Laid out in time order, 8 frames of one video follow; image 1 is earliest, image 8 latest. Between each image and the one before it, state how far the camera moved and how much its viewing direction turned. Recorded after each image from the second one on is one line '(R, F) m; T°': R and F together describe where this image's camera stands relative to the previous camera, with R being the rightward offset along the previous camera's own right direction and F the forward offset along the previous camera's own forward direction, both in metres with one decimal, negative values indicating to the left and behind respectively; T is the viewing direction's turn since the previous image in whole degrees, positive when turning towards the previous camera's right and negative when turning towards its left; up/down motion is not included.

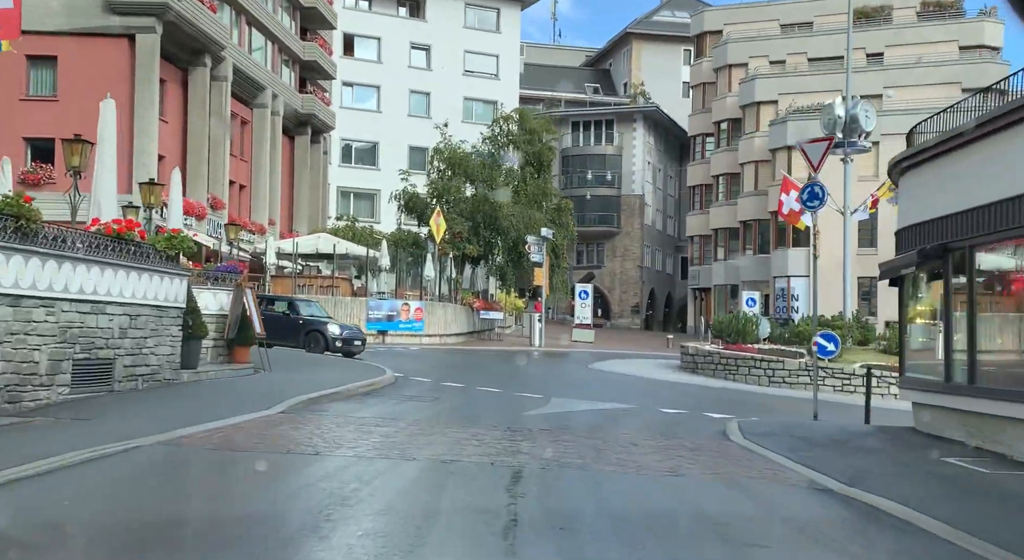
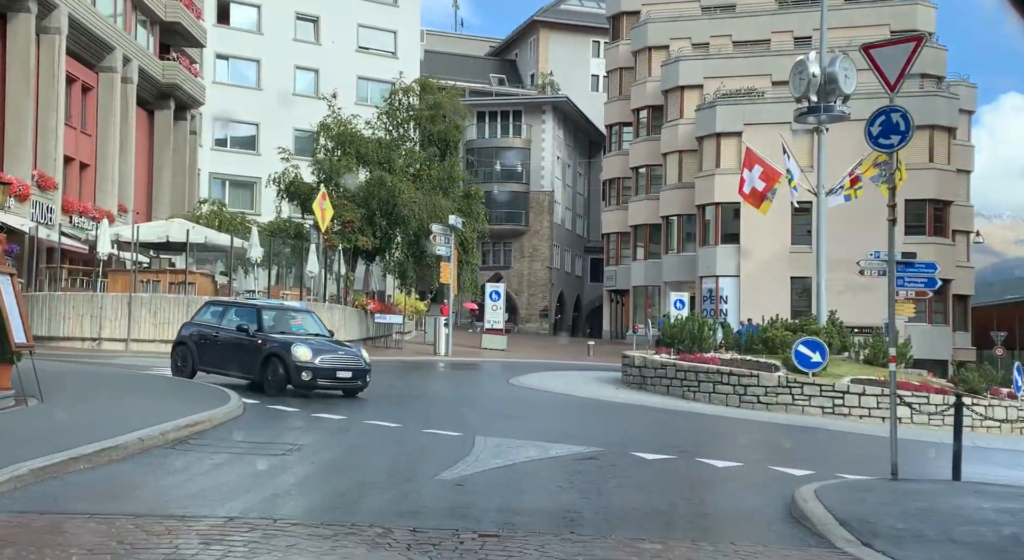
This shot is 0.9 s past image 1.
(-0.1, +6.0) m; +6°
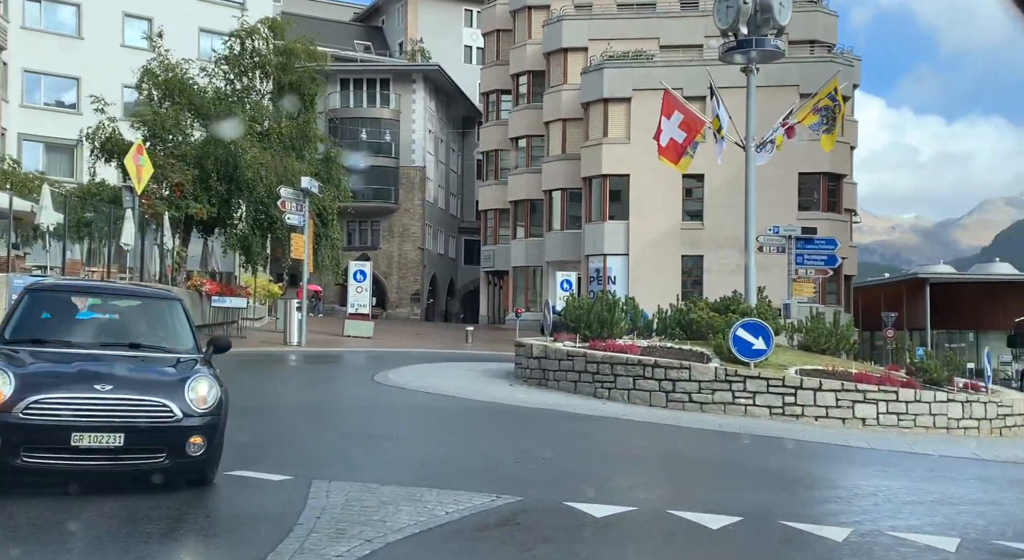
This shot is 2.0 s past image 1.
(+0.1, +4.8) m; +7°
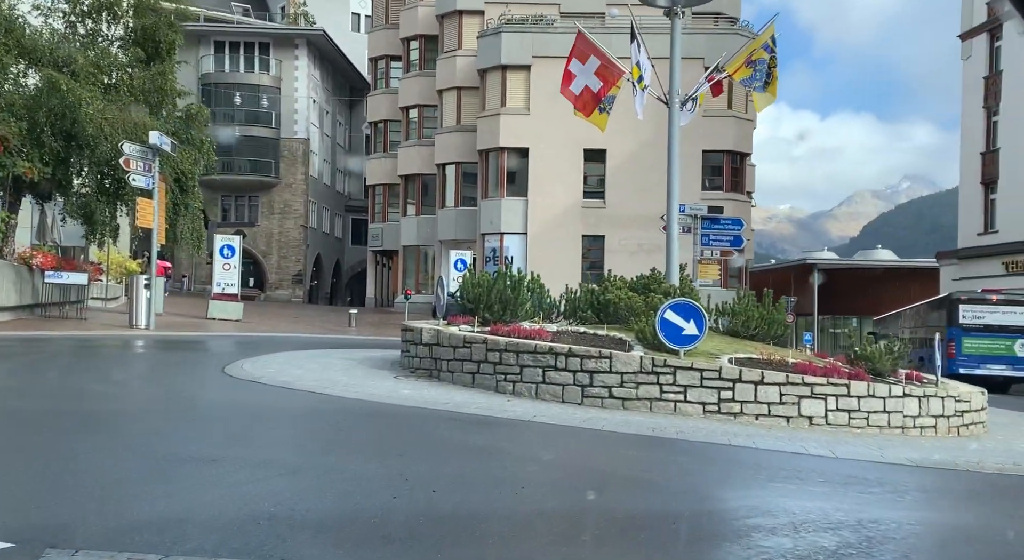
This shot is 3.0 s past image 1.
(+0.1, +3.0) m; +6°
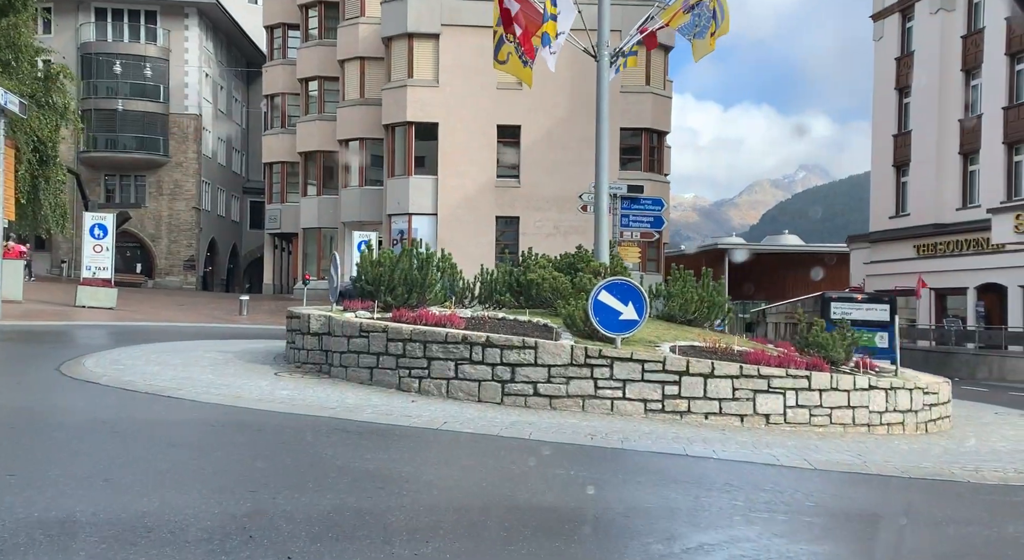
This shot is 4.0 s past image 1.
(+0.1, +2.4) m; +5°
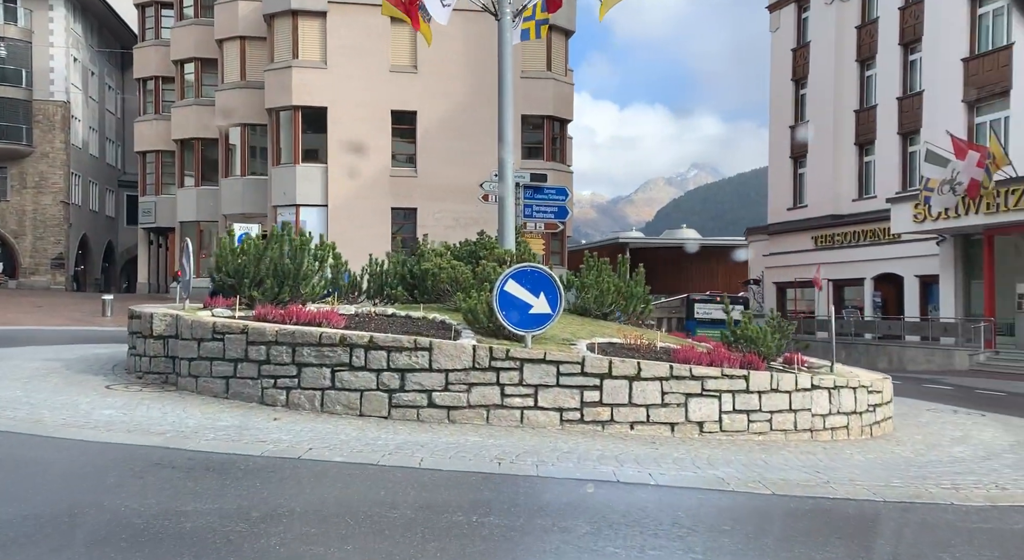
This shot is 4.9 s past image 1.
(+0.1, +2.0) m; +5°
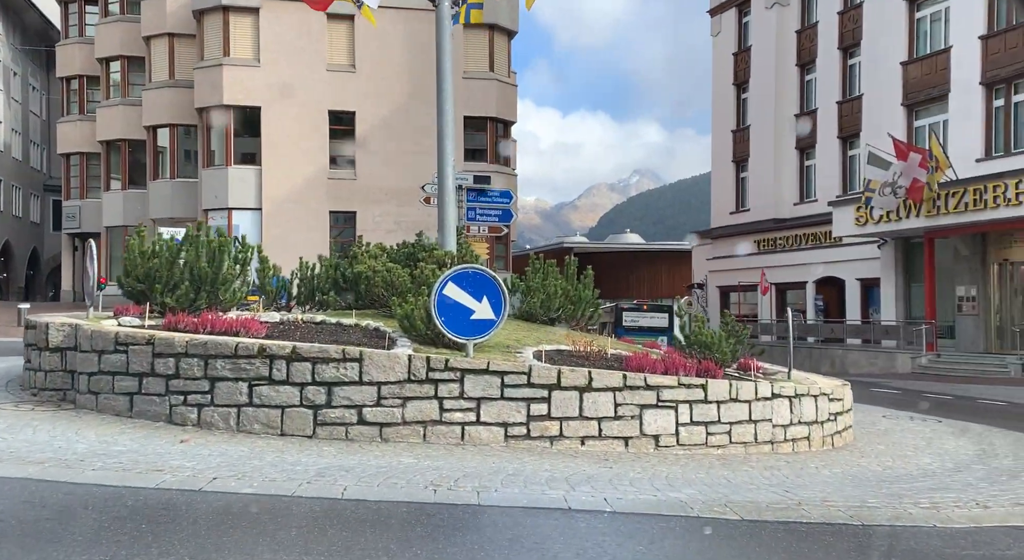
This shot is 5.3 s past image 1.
(0.0, +0.9) m; +3°
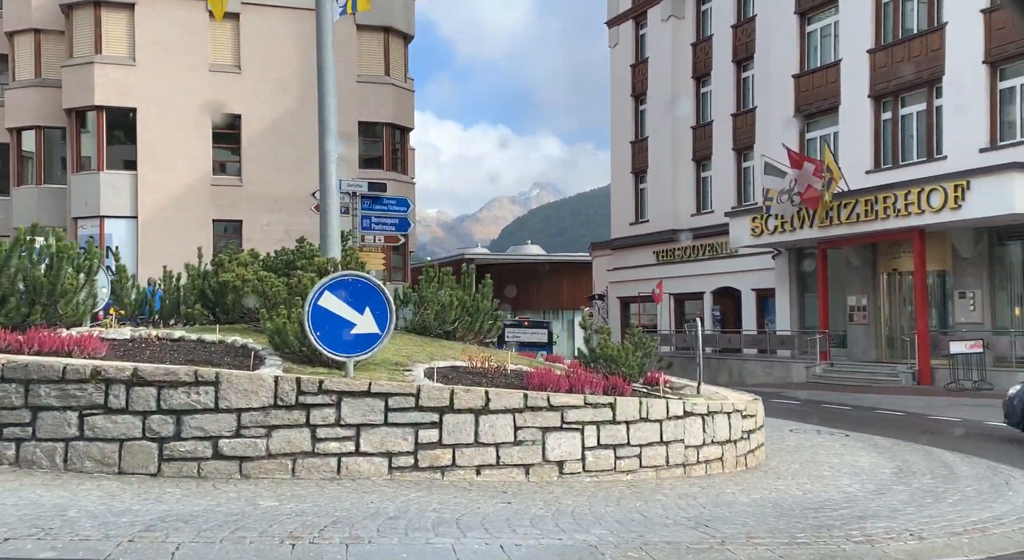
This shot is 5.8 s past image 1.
(+0.1, +1.1) m; +6°
